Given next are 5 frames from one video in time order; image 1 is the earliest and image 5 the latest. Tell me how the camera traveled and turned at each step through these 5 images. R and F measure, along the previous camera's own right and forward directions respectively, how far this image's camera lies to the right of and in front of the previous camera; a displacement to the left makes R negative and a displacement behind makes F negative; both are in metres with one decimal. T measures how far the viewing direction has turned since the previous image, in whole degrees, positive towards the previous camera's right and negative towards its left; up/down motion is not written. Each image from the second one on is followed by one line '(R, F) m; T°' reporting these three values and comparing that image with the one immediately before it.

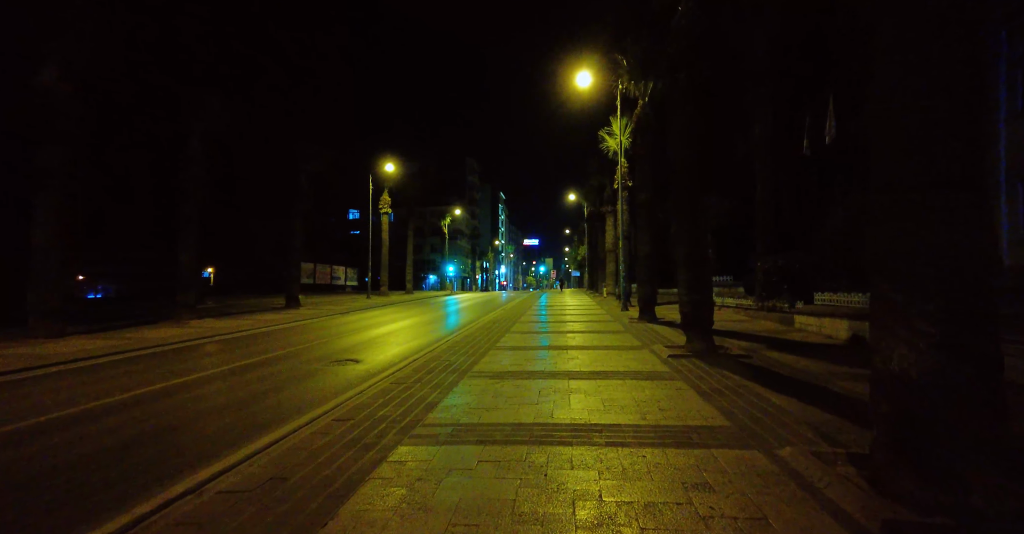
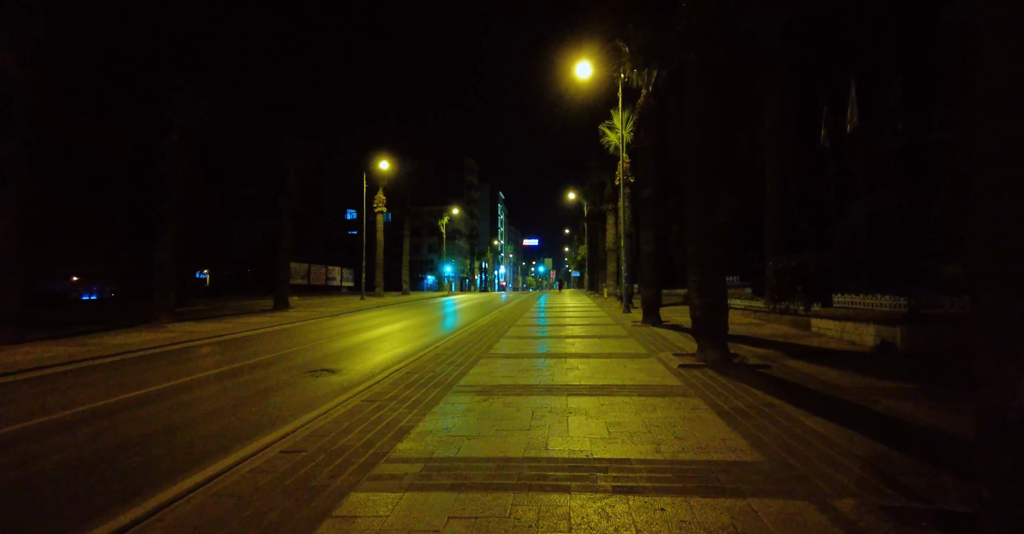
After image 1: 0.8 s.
(+0.1, +1.0) m; 0°
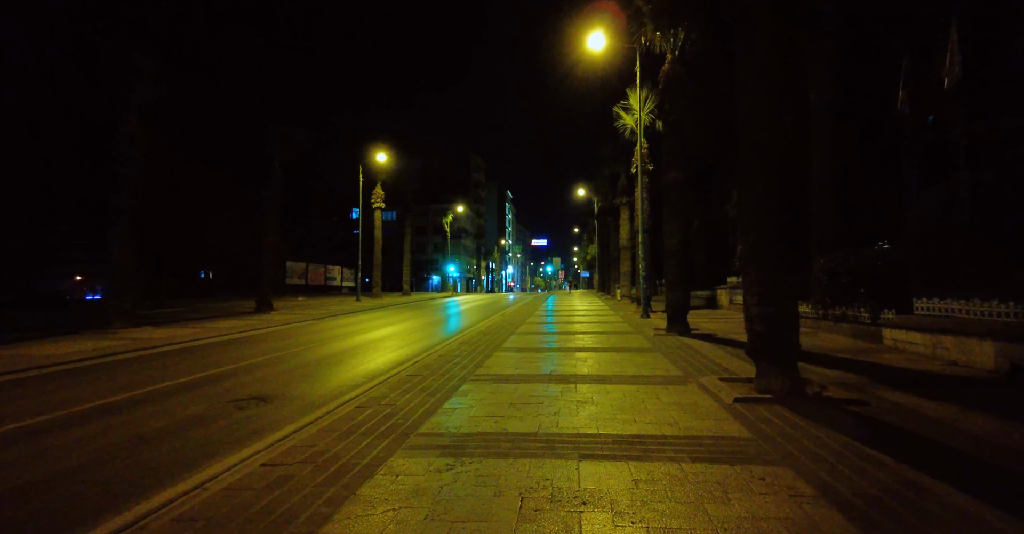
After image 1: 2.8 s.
(+0.3, +2.3) m; -1°
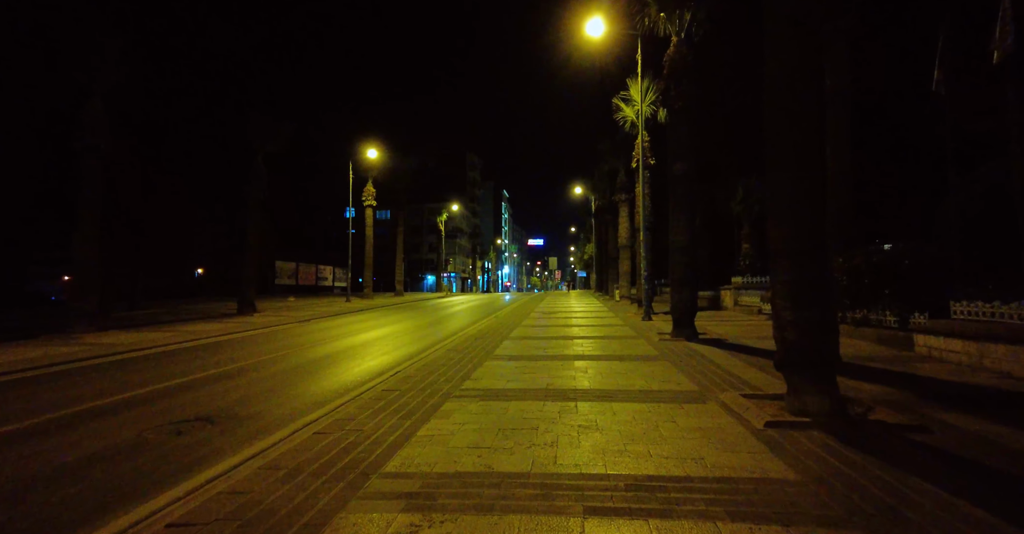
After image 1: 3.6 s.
(+0.1, +1.0) m; 0°
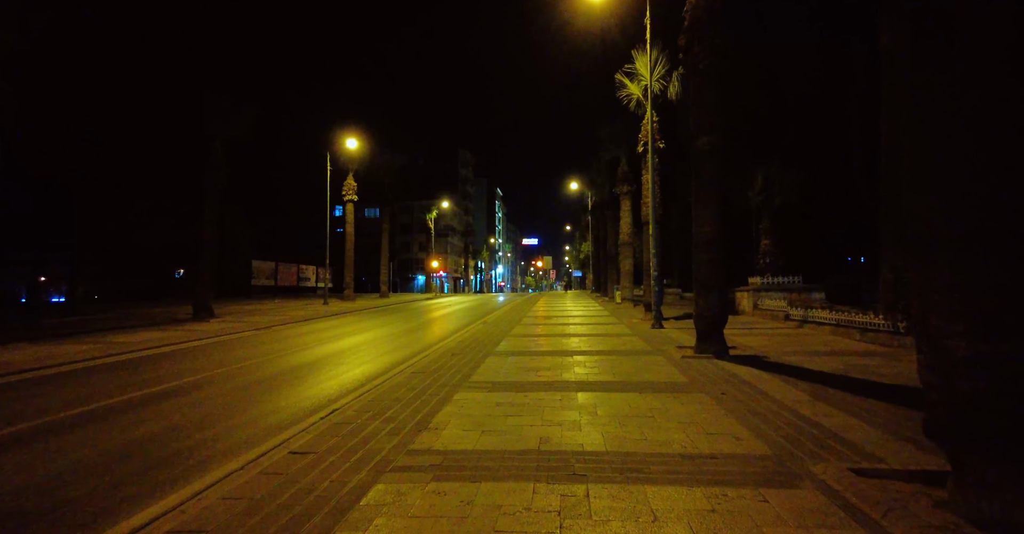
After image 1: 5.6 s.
(+0.2, +2.4) m; +1°
